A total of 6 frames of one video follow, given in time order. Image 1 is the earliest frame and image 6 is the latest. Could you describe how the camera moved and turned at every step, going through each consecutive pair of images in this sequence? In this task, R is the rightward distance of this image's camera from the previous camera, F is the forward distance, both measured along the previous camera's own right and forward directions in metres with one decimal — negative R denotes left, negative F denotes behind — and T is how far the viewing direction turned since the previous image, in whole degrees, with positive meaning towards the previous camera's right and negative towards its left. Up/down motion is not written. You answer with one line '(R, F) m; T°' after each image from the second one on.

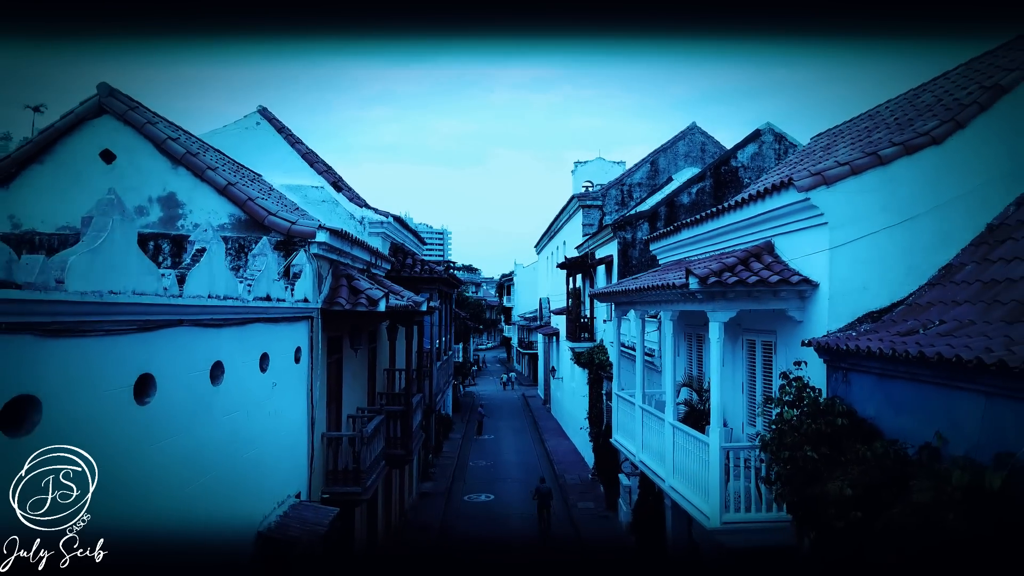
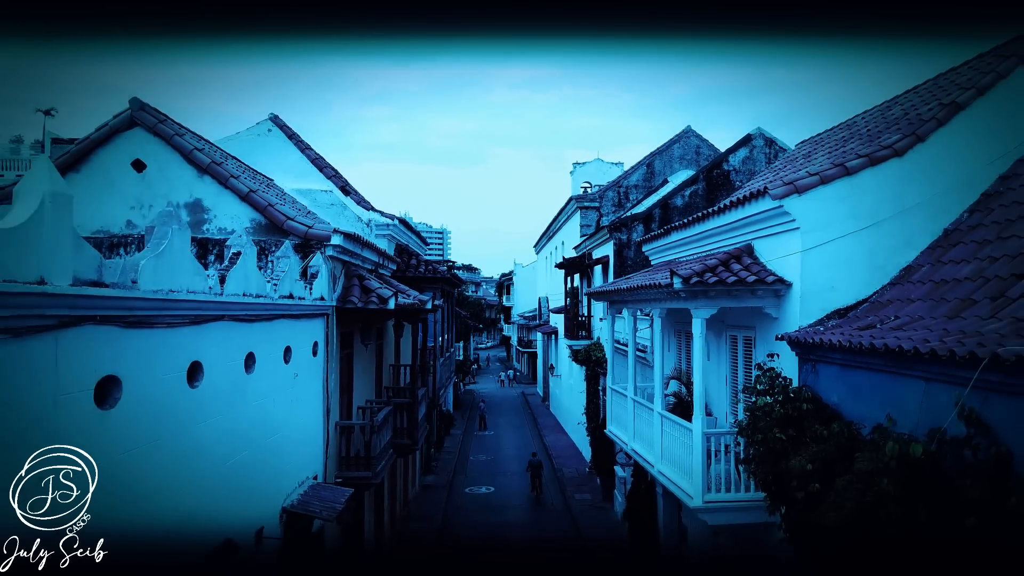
(0.0, -0.6) m; 0°
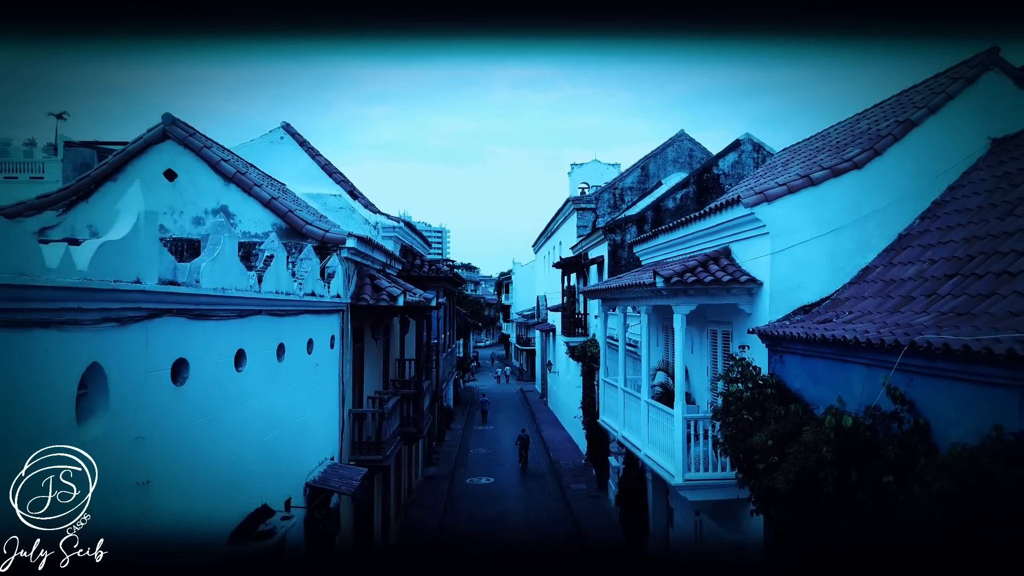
(0.0, -0.8) m; 0°
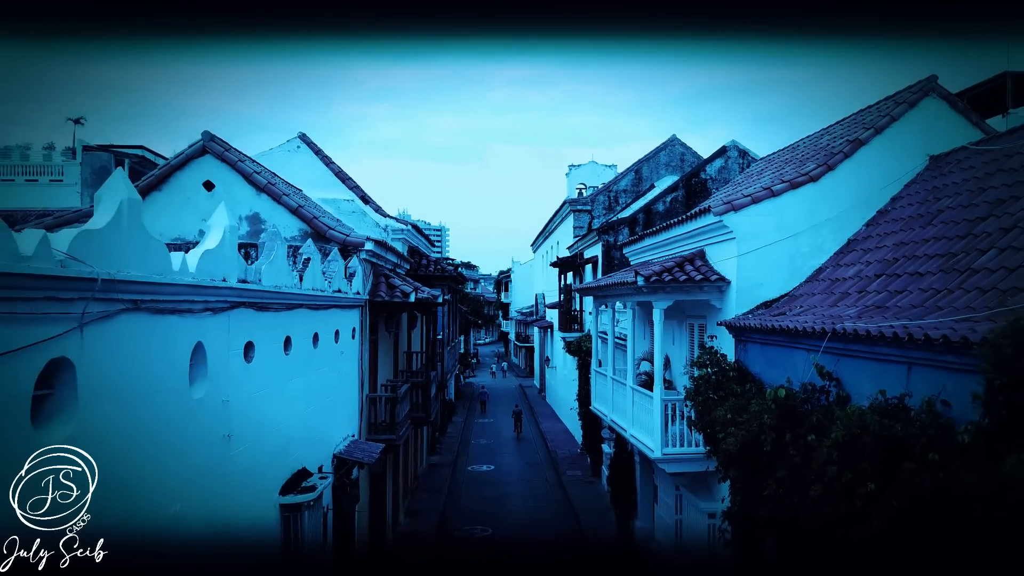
(0.0, -1.1) m; 0°
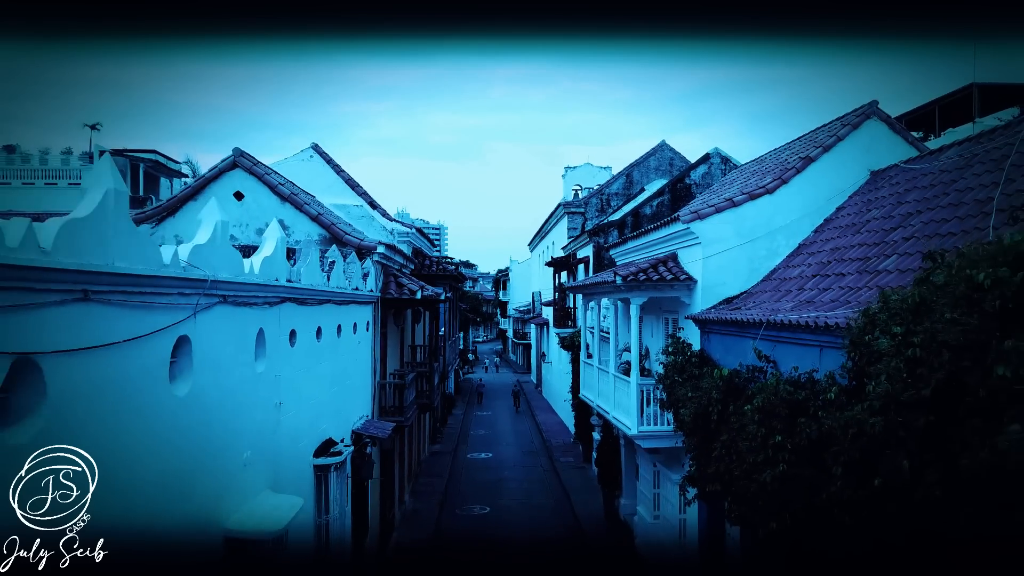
(+0.1, -1.3) m; 0°
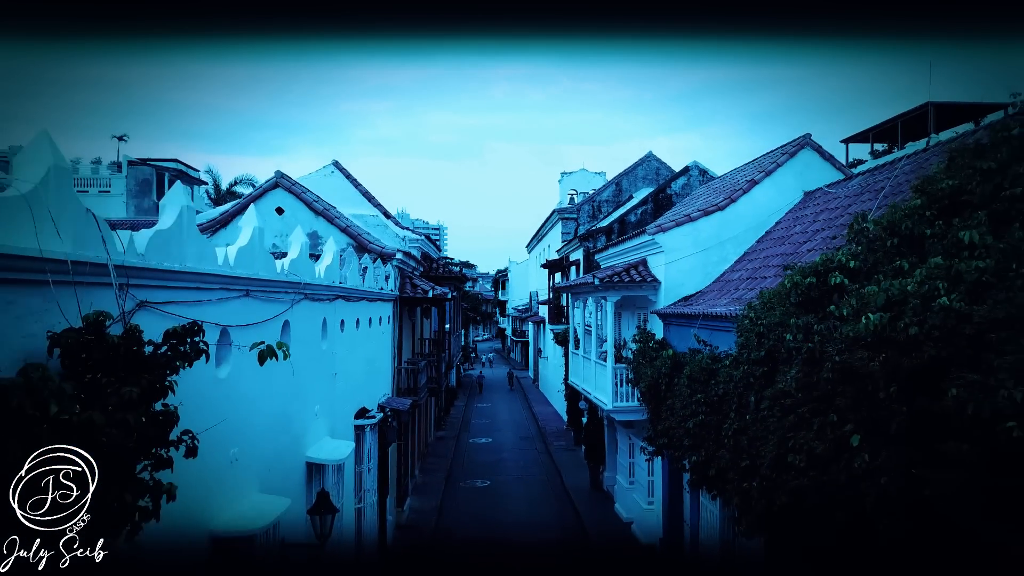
(+0.1, -2.1) m; 0°
